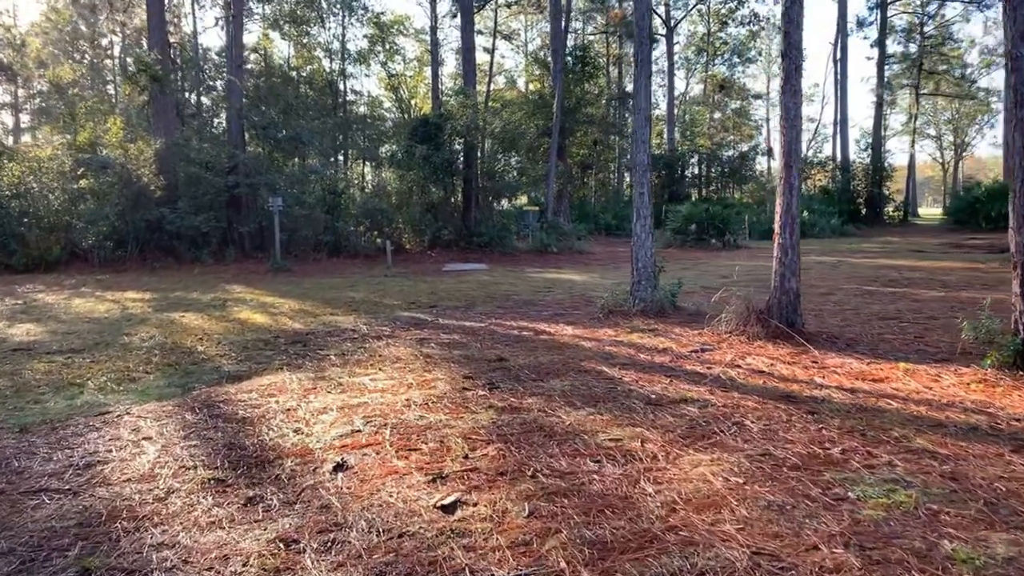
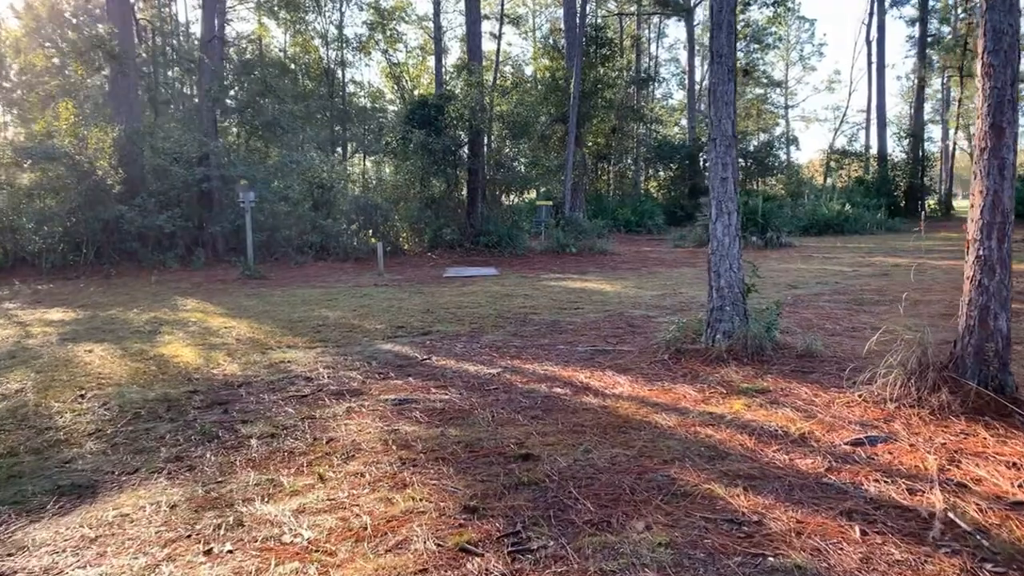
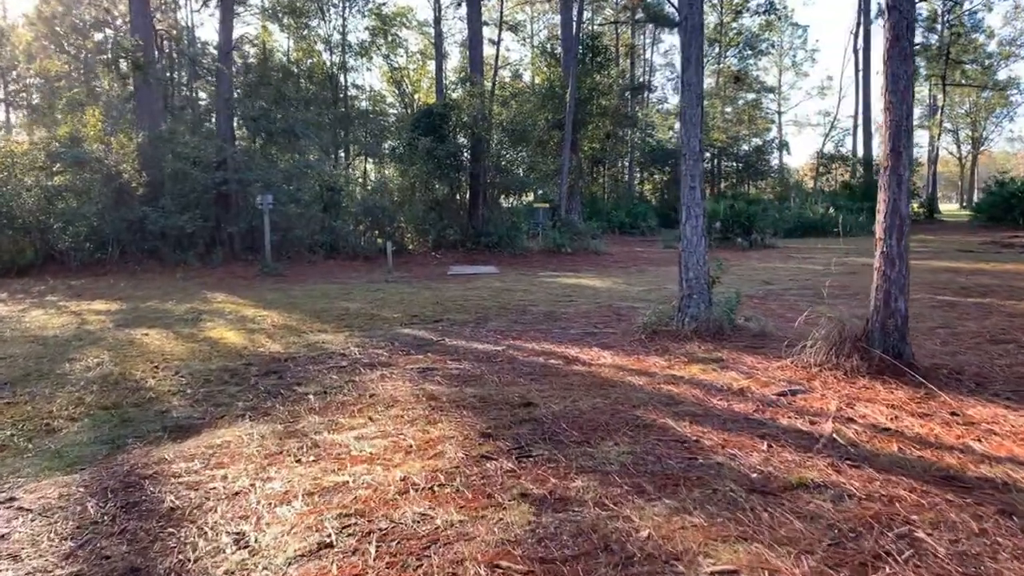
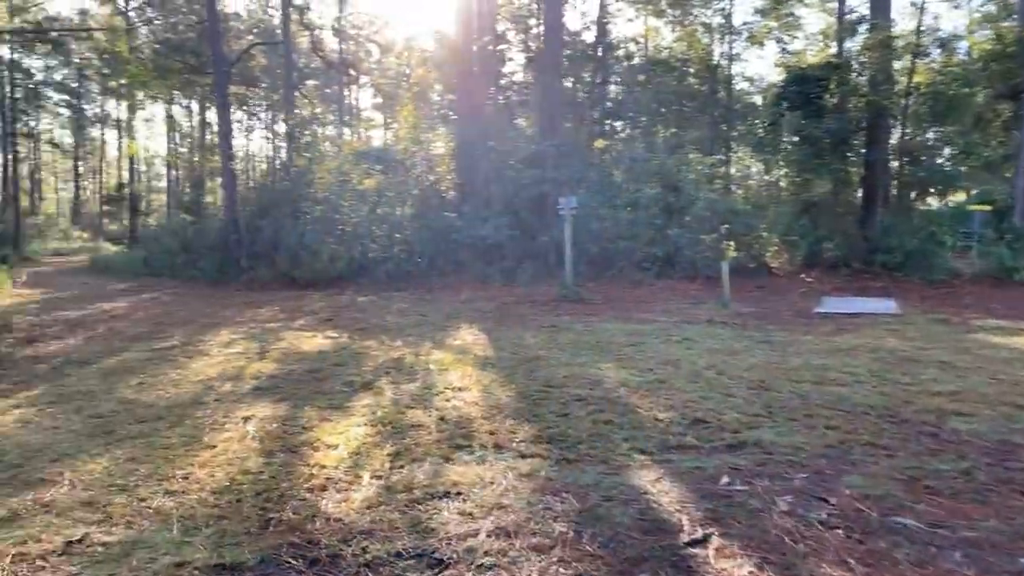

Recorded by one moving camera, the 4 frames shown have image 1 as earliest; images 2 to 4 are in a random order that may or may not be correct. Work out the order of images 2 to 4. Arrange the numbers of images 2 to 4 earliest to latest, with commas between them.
3, 2, 4
